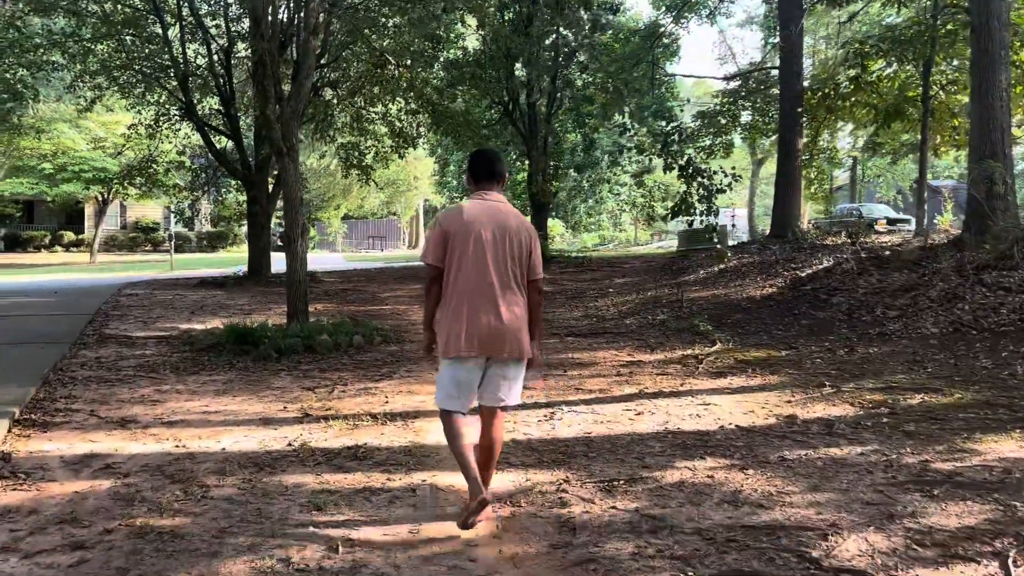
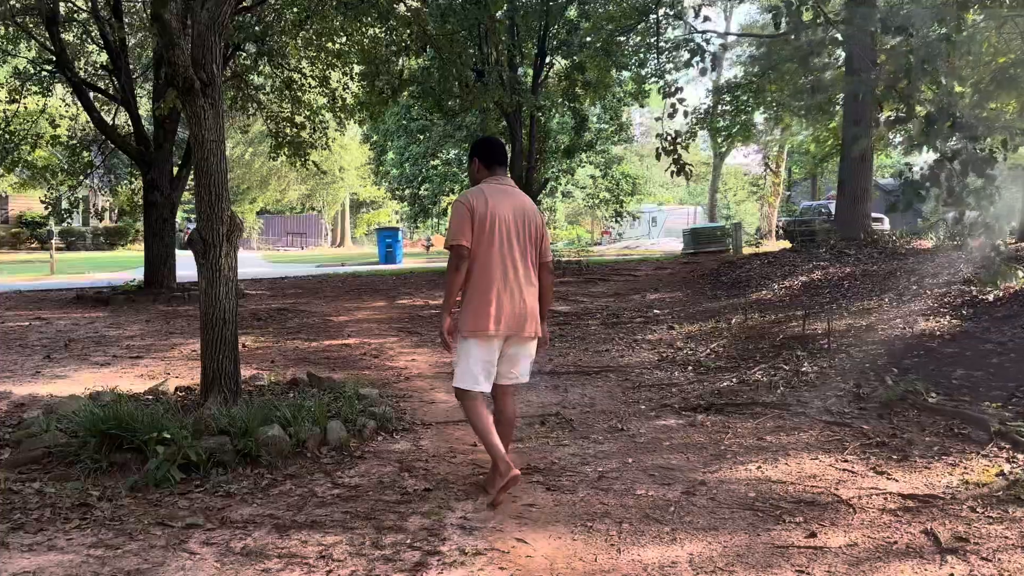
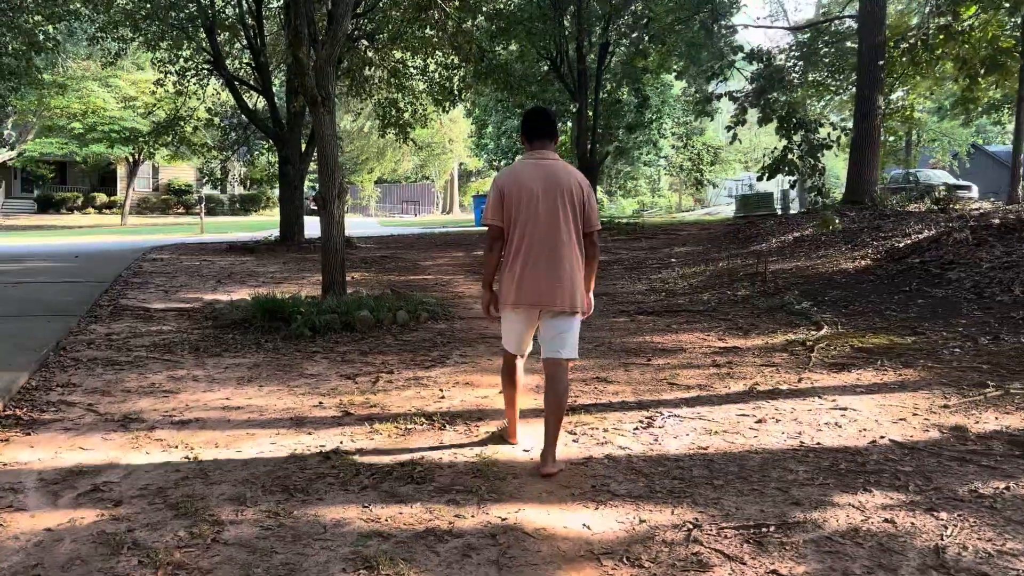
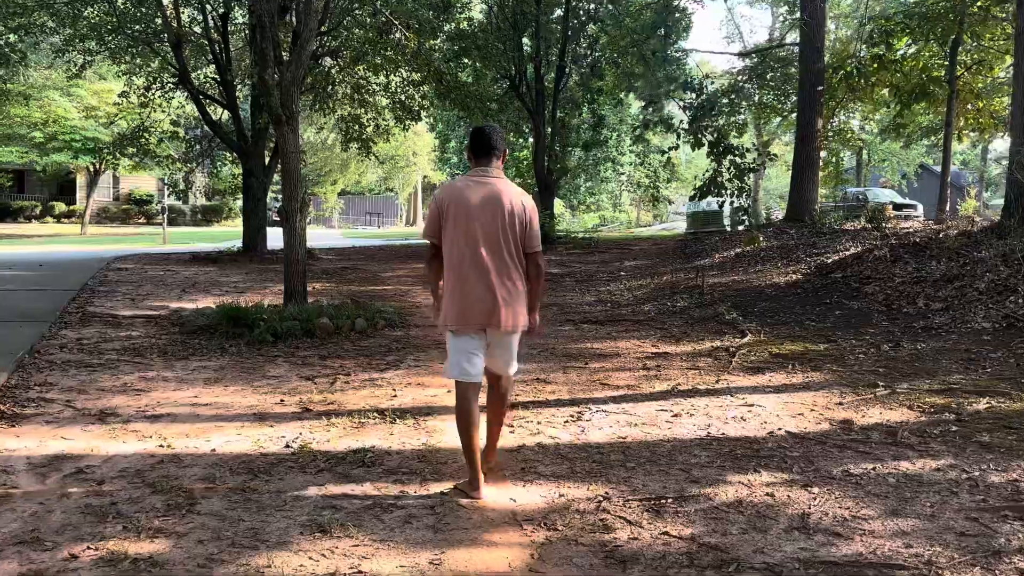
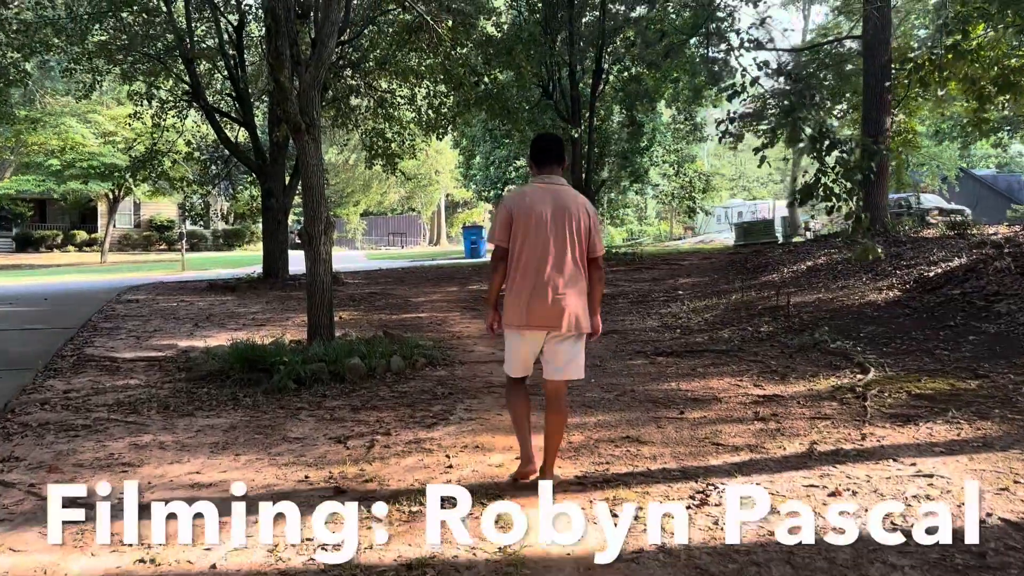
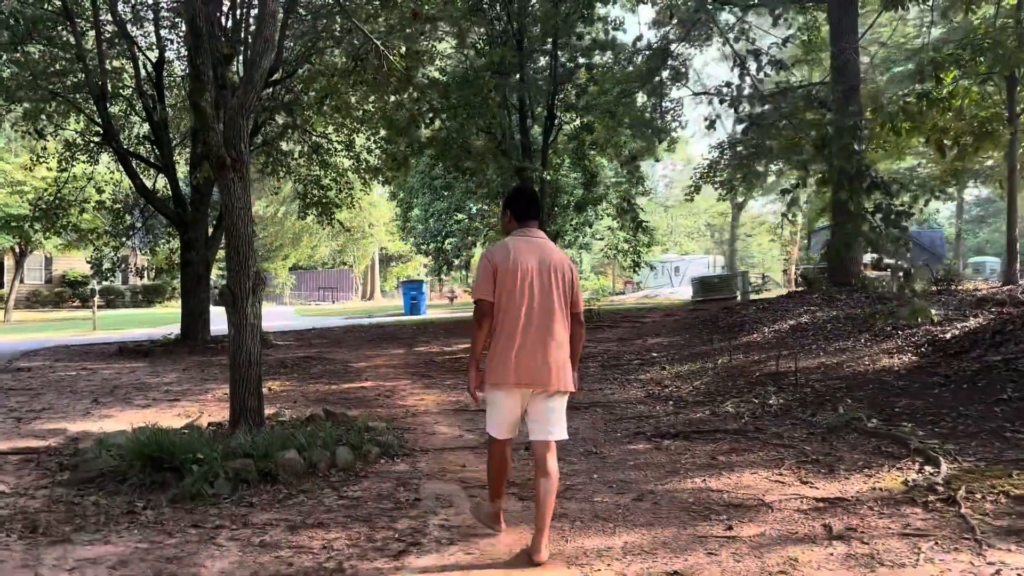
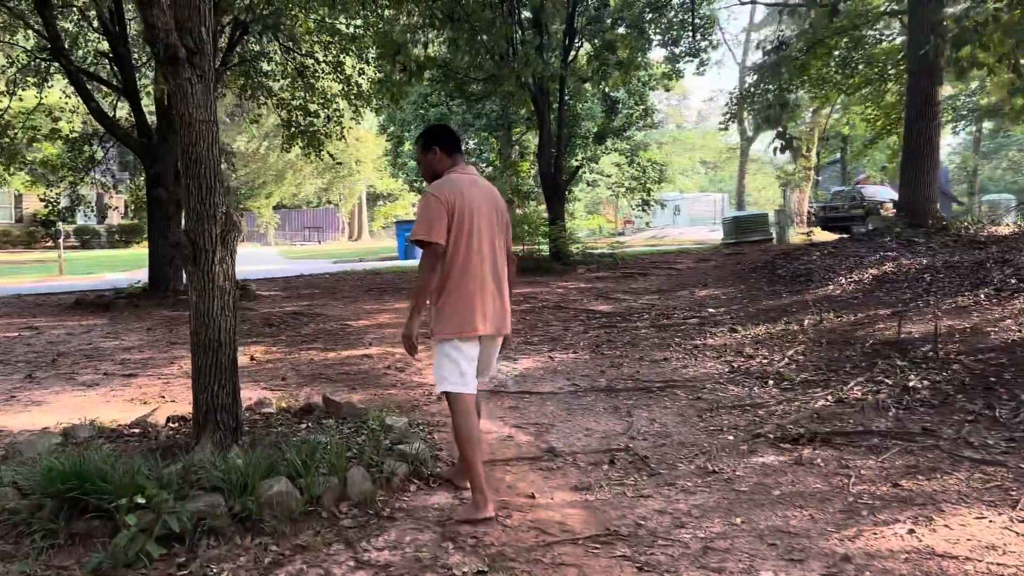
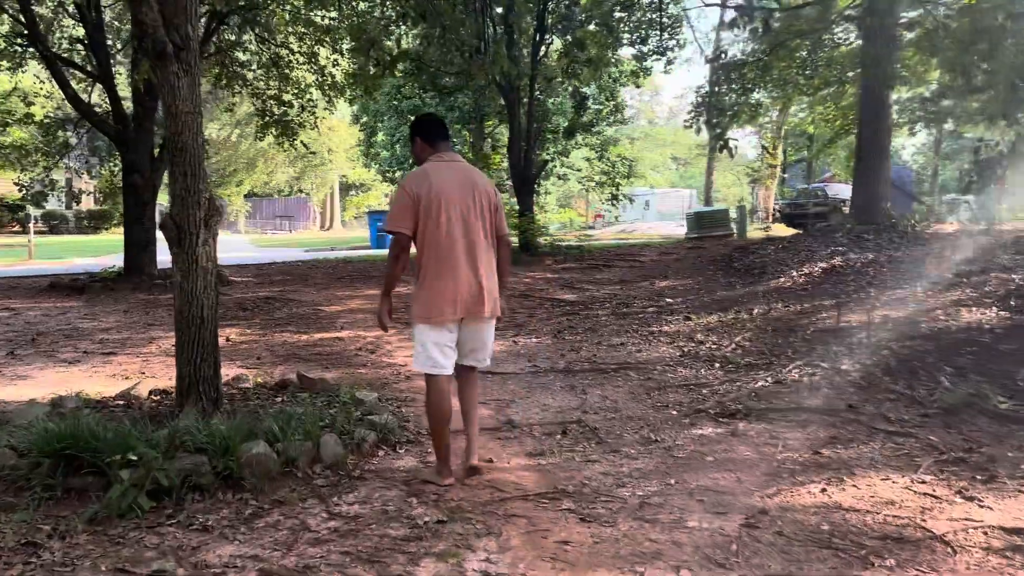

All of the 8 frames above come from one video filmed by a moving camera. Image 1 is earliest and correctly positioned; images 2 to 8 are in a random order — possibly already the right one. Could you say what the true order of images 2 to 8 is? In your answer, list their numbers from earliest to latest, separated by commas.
4, 3, 5, 6, 2, 8, 7
